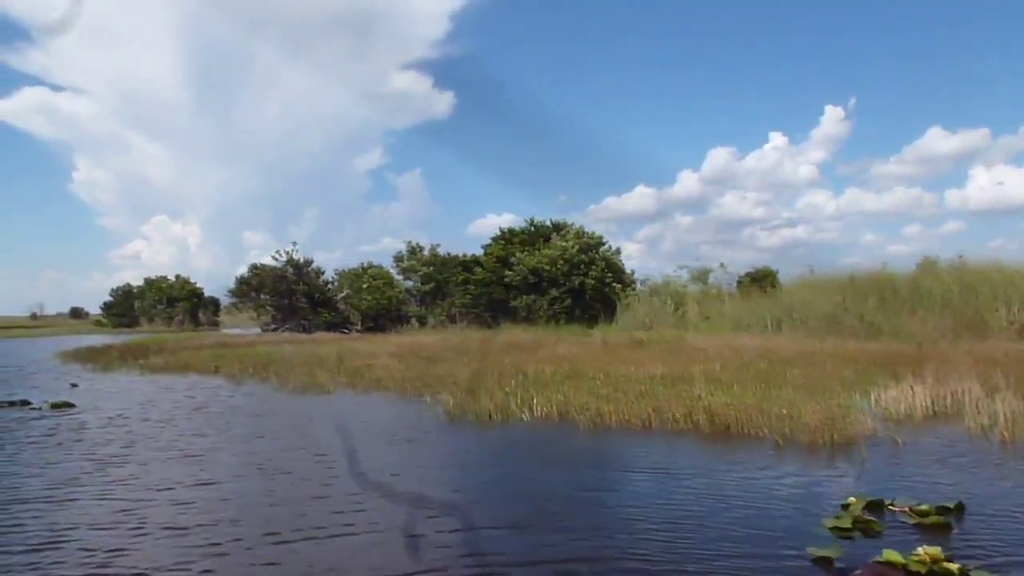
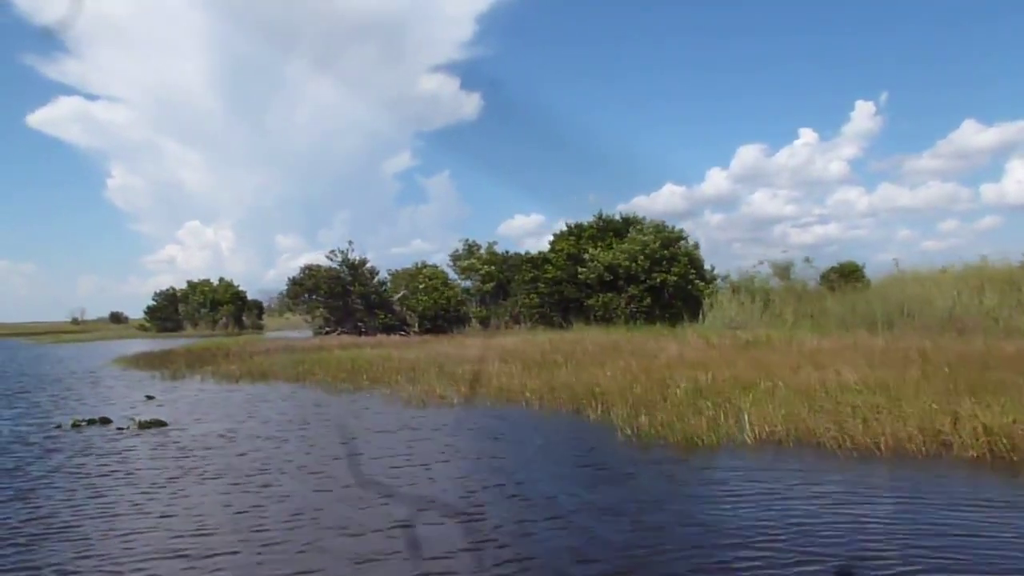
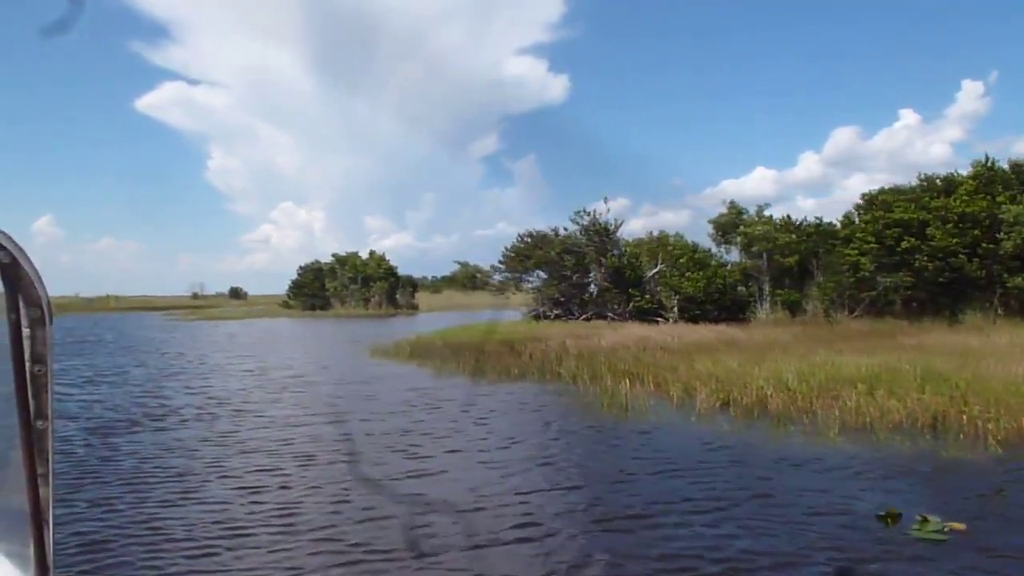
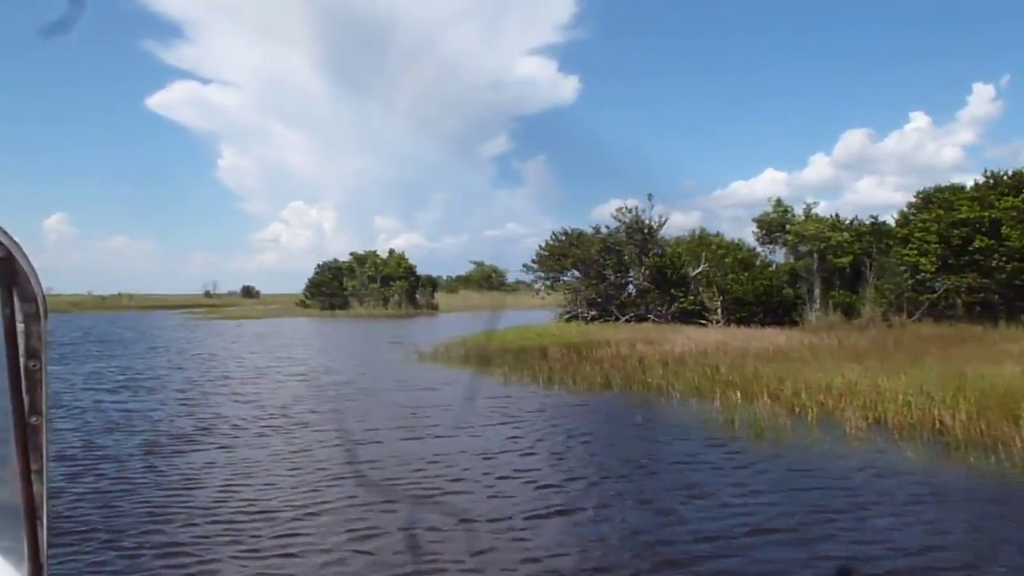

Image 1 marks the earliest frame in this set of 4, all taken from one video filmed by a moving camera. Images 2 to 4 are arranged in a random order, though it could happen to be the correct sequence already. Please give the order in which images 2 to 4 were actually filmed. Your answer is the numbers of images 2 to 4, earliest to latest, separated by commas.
2, 3, 4
